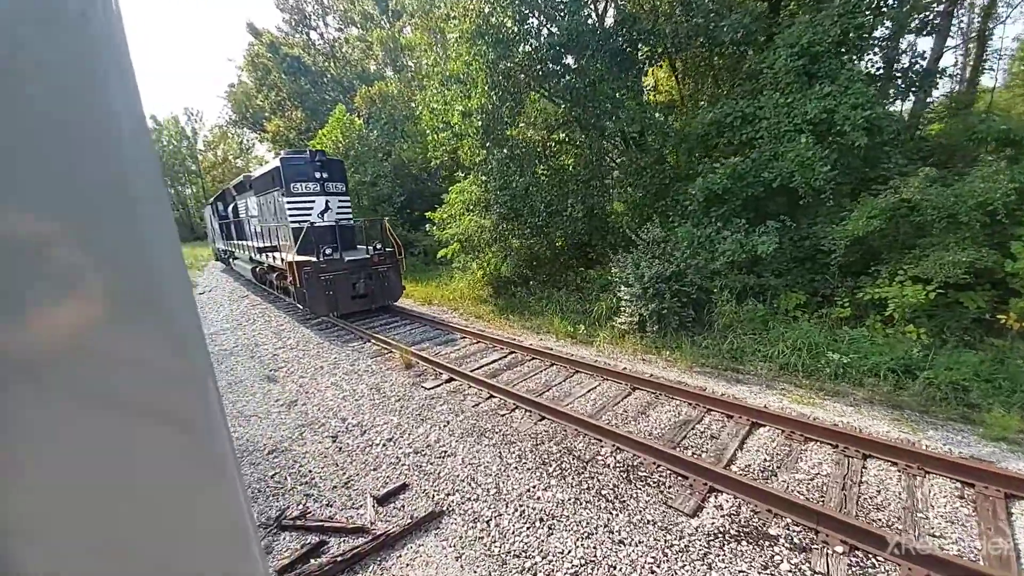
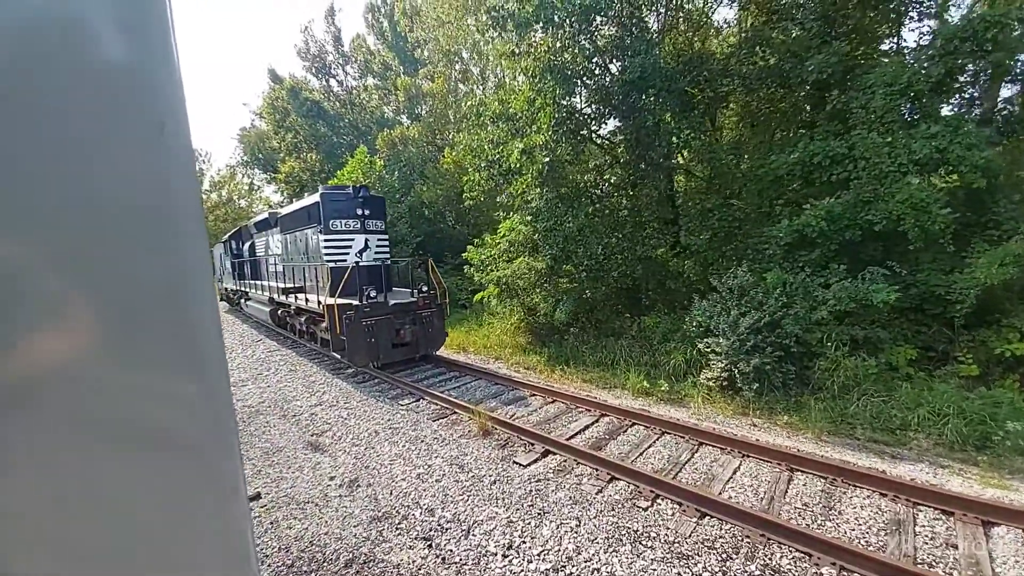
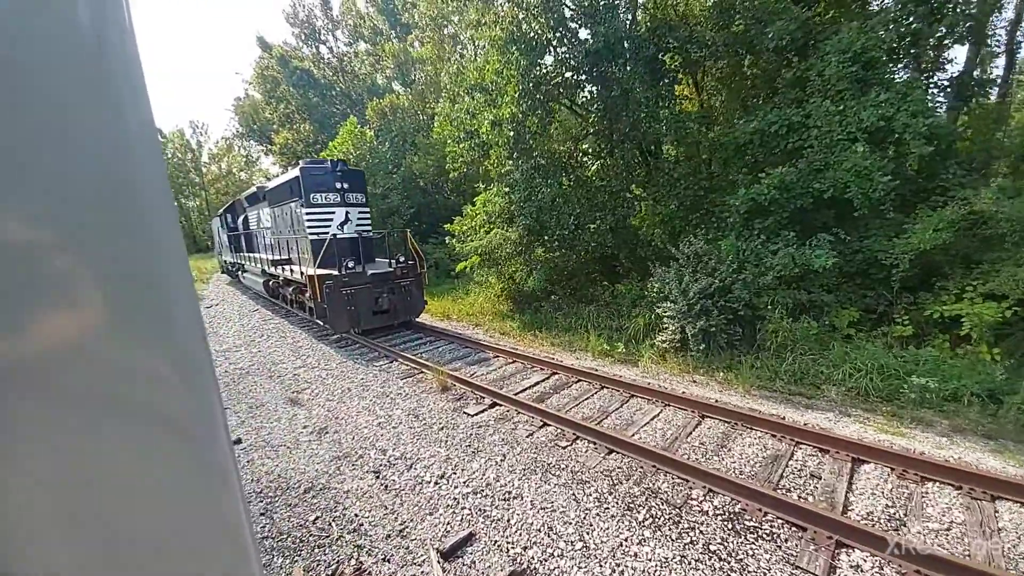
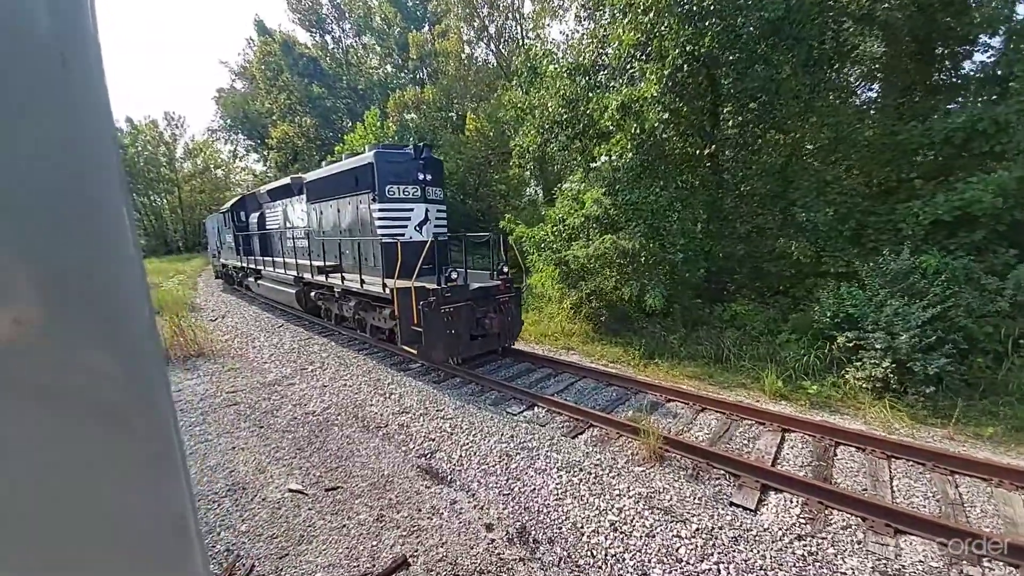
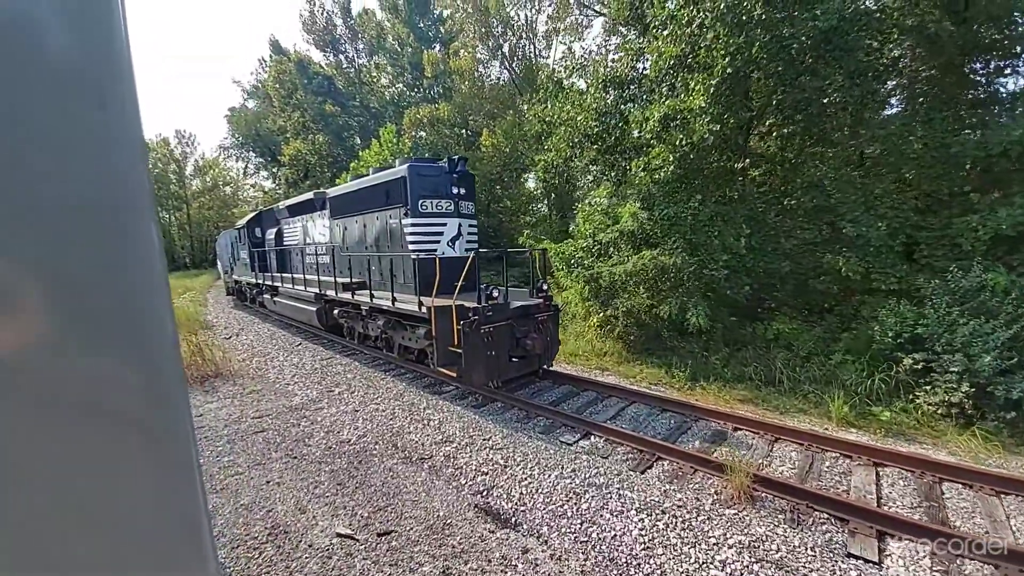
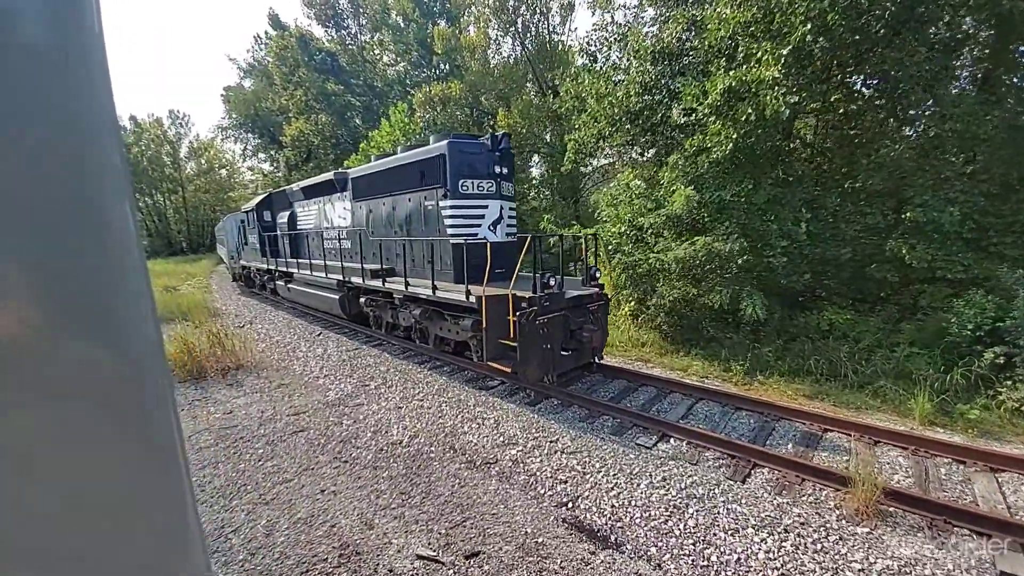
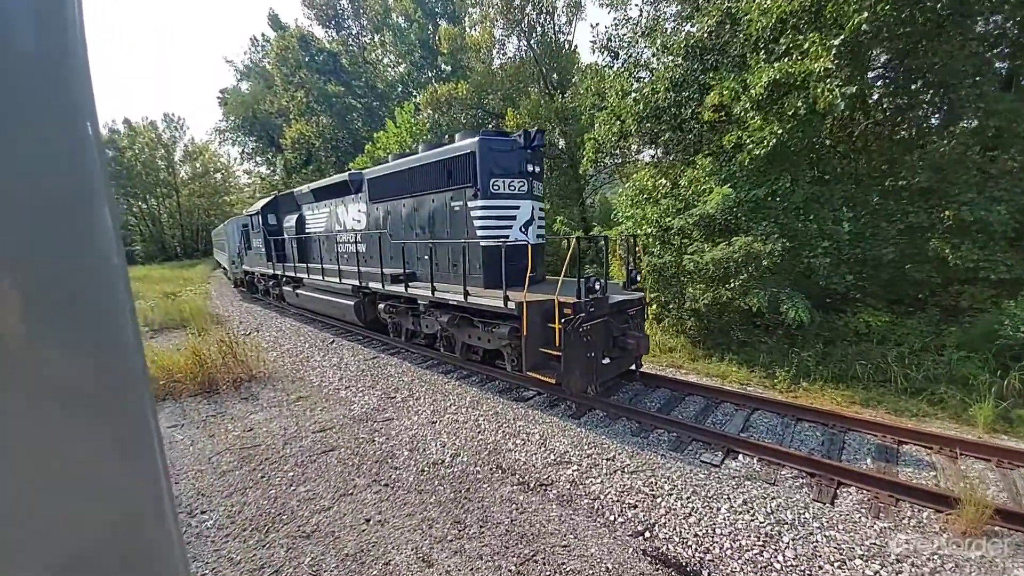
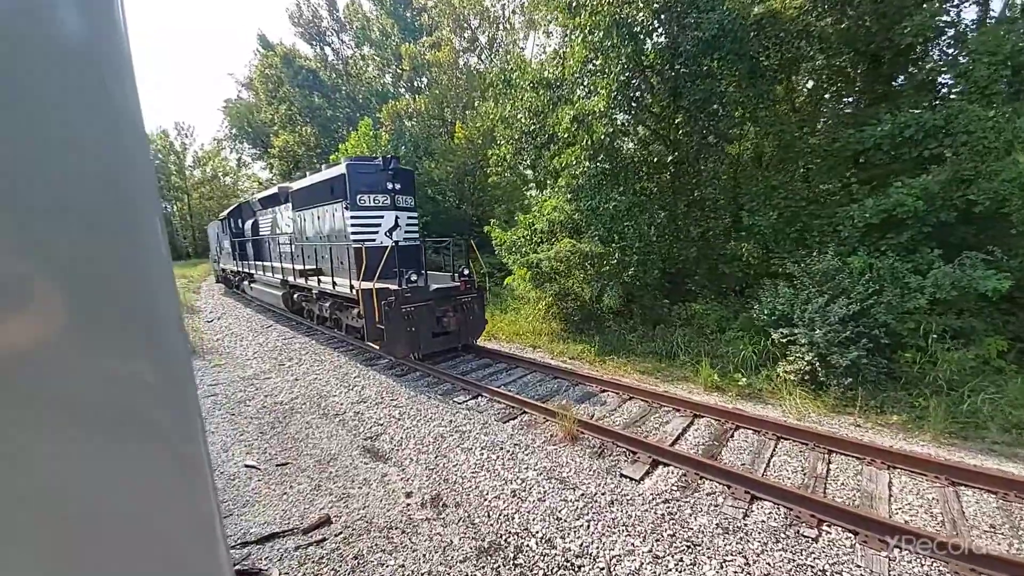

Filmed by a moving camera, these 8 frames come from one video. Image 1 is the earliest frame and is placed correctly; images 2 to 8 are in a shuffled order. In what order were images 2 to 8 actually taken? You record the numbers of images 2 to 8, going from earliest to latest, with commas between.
3, 2, 8, 4, 5, 6, 7
